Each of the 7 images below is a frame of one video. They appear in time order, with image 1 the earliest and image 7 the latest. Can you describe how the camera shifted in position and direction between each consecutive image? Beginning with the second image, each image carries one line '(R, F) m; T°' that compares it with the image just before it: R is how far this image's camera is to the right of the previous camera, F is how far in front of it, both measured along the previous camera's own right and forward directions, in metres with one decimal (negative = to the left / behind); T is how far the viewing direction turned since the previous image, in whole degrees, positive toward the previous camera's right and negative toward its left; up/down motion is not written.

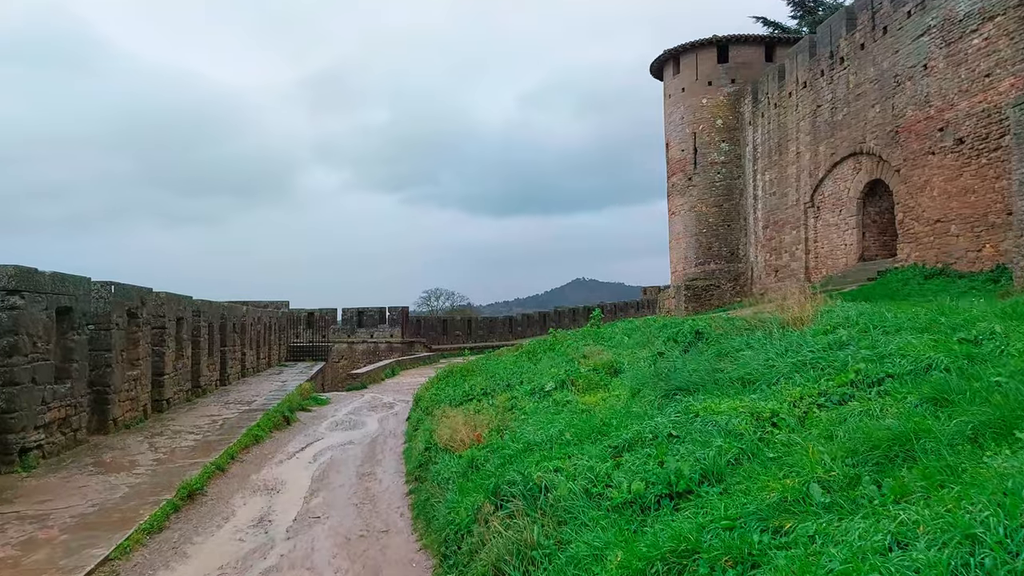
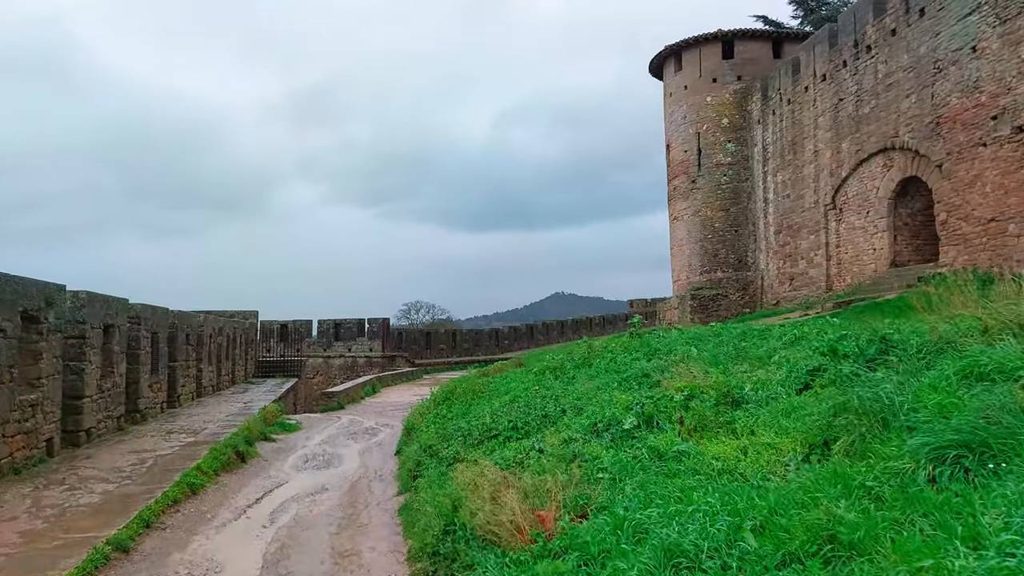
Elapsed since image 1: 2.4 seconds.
(-0.5, +2.3) m; +2°
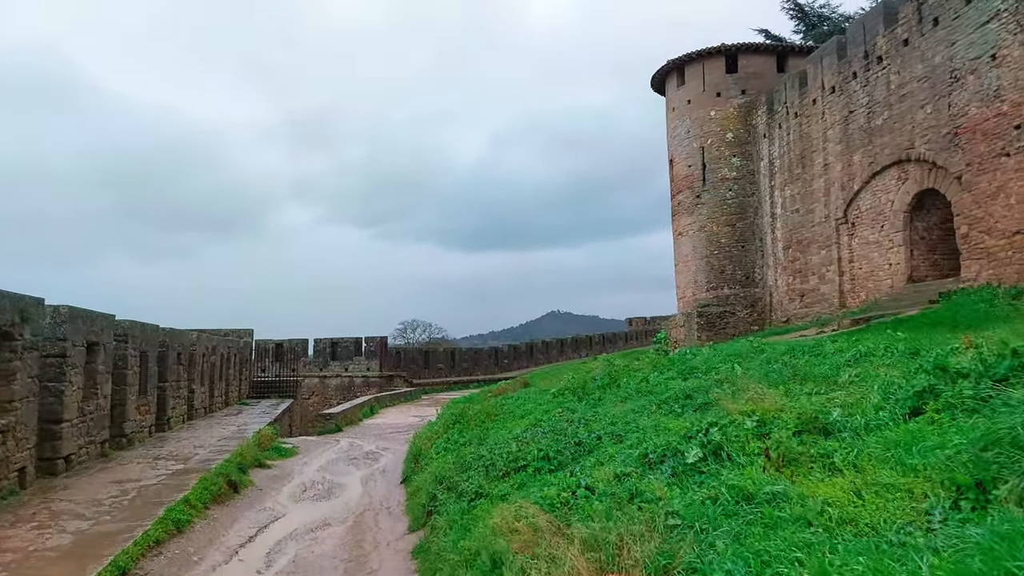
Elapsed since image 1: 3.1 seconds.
(-0.3, +0.7) m; 0°
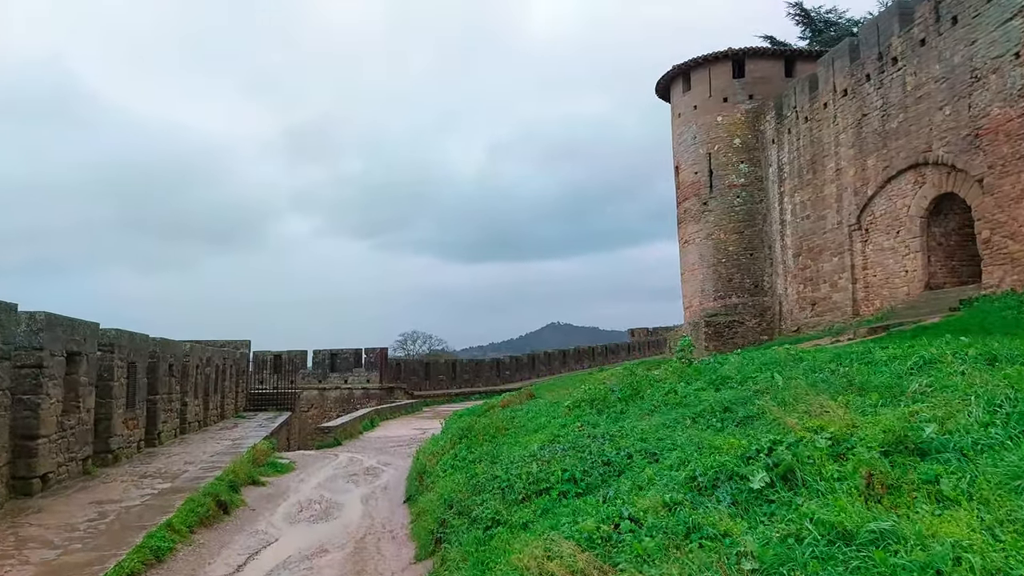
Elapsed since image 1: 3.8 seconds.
(-0.1, +0.6) m; 0°
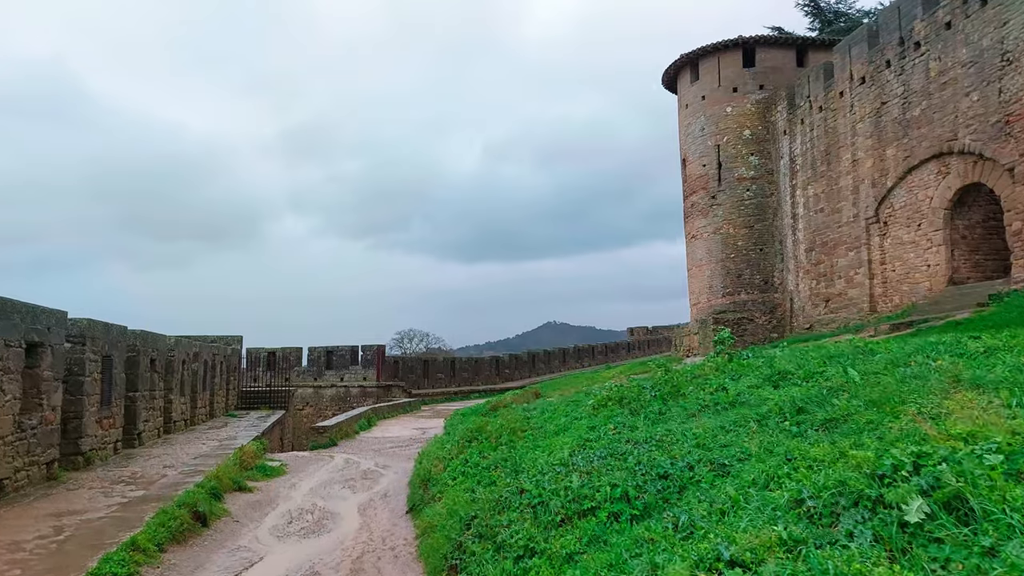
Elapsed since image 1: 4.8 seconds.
(-0.2, +0.9) m; 0°
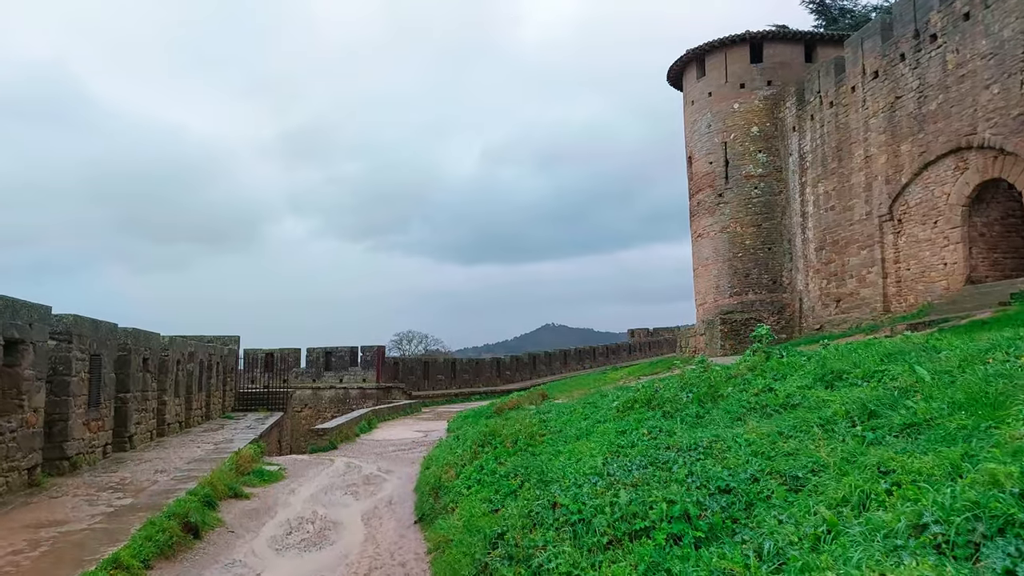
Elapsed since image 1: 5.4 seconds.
(-0.2, +0.5) m; 0°
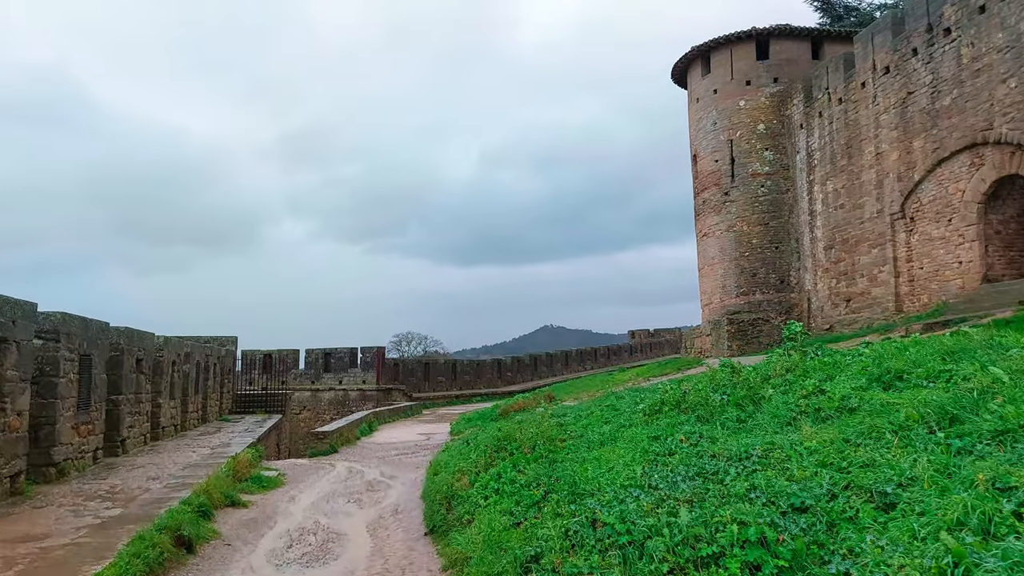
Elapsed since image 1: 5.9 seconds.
(-0.2, +0.4) m; 0°
